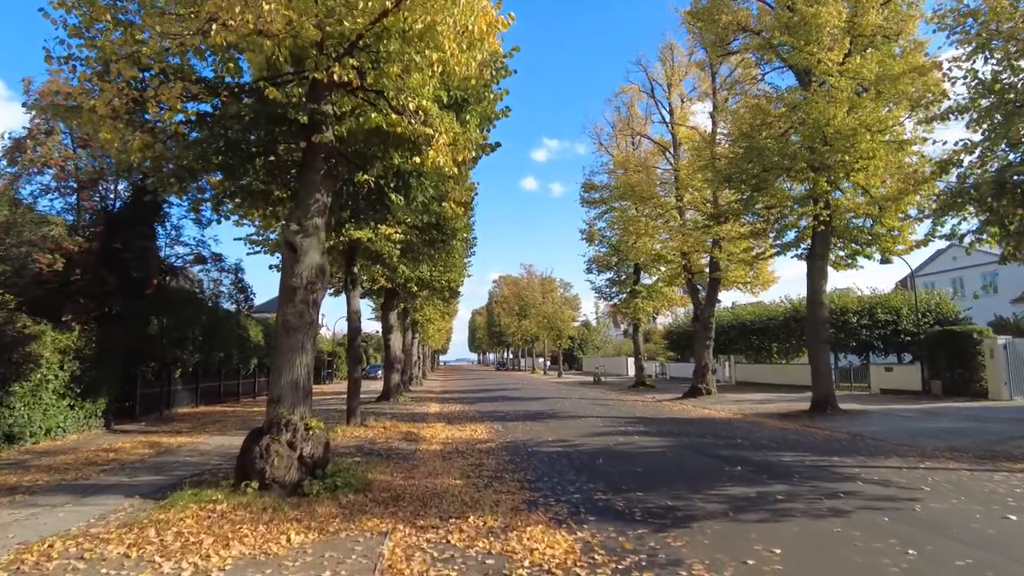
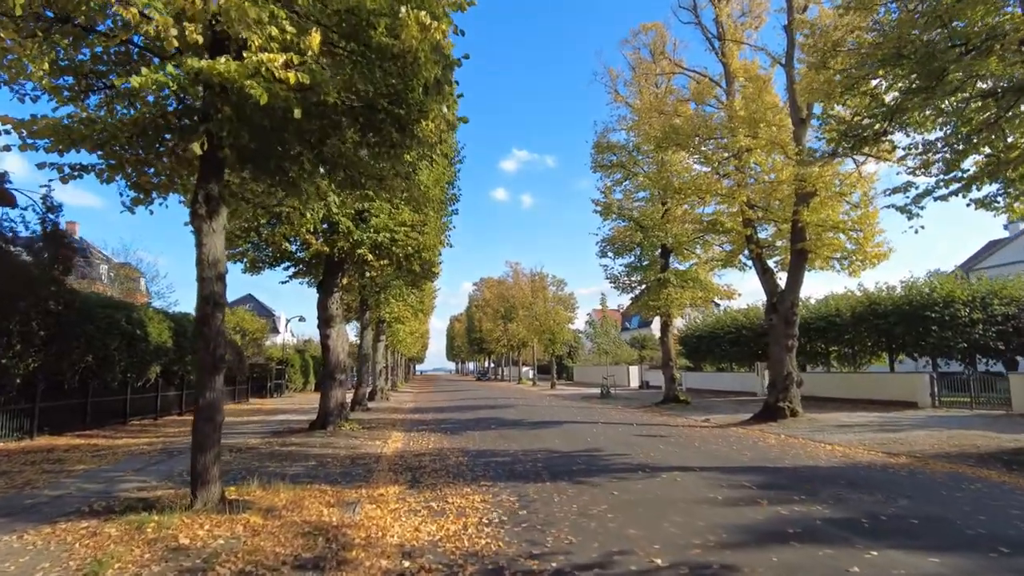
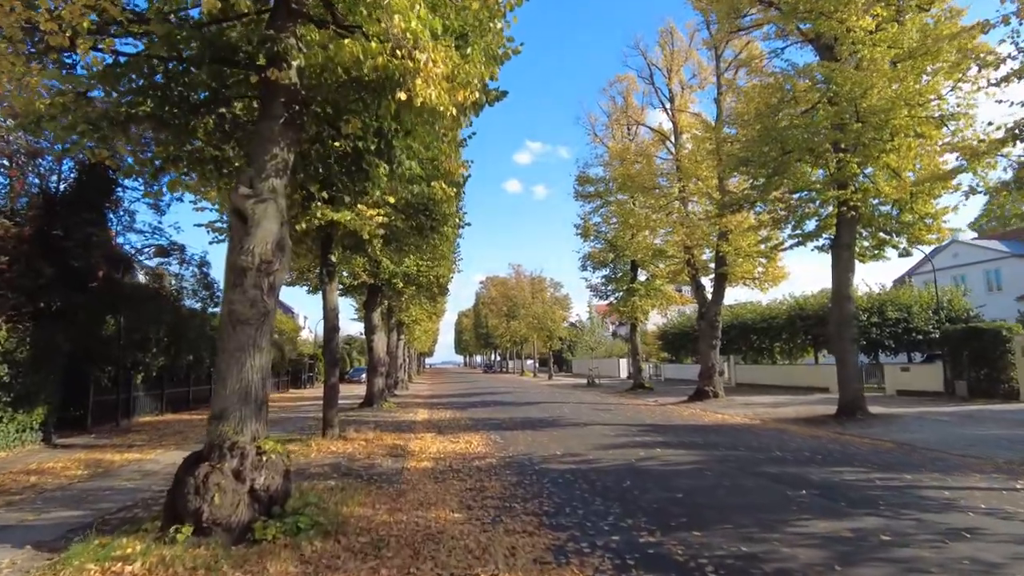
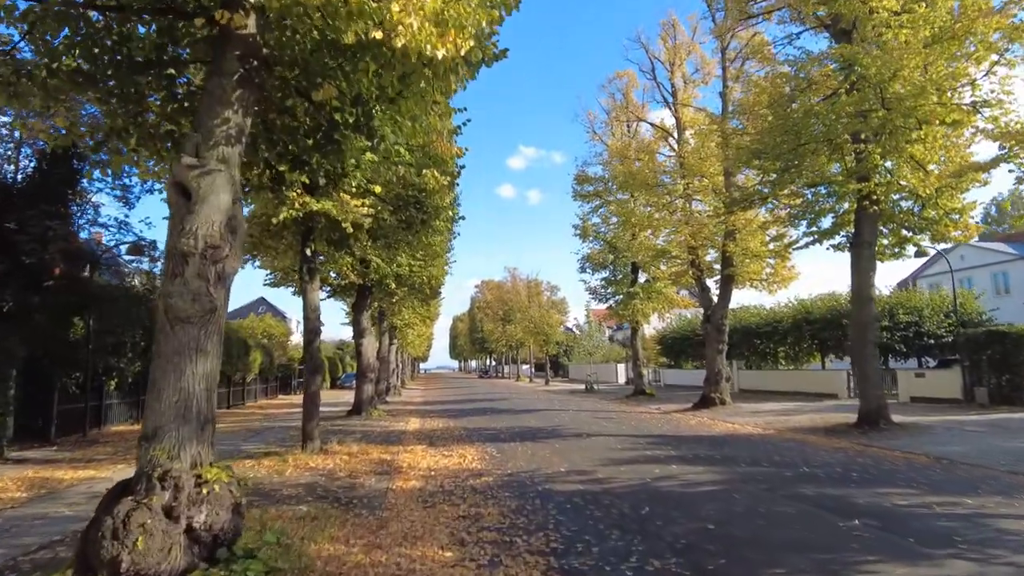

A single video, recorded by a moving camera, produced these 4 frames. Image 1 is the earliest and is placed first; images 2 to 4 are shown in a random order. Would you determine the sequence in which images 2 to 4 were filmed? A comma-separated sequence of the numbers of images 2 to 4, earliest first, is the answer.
3, 4, 2
